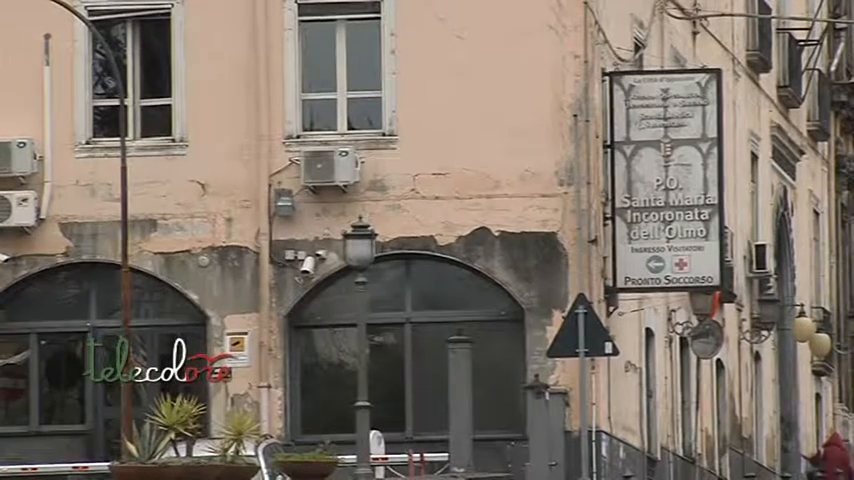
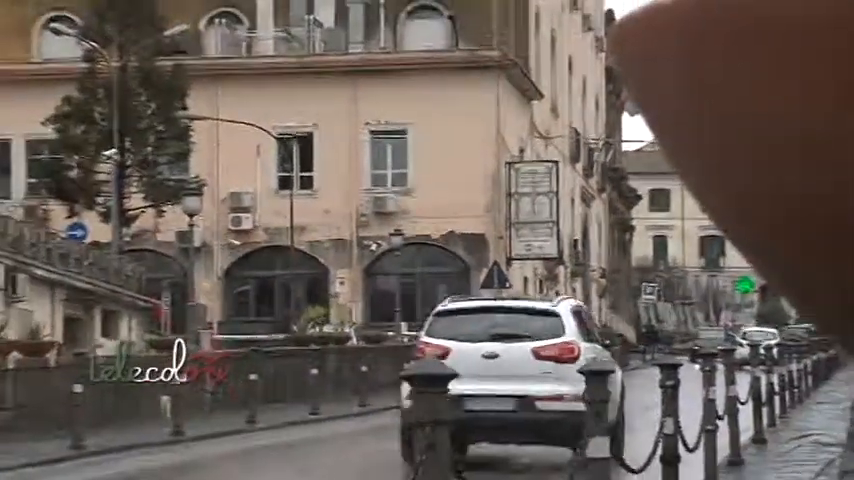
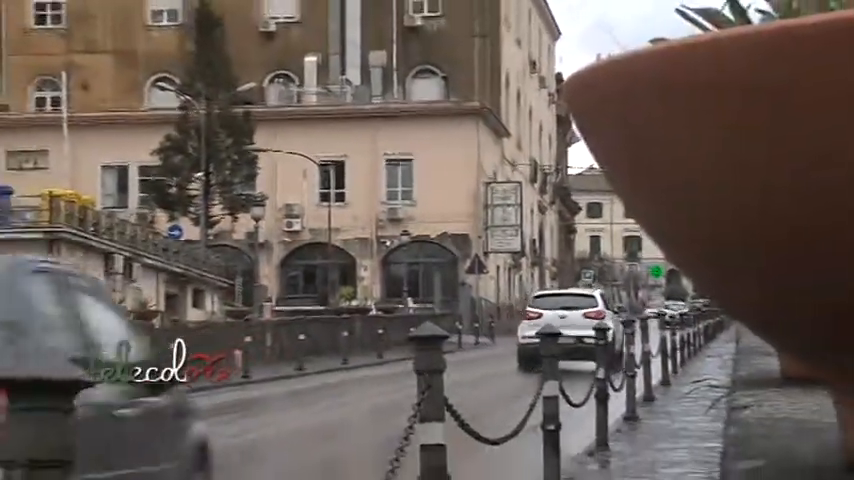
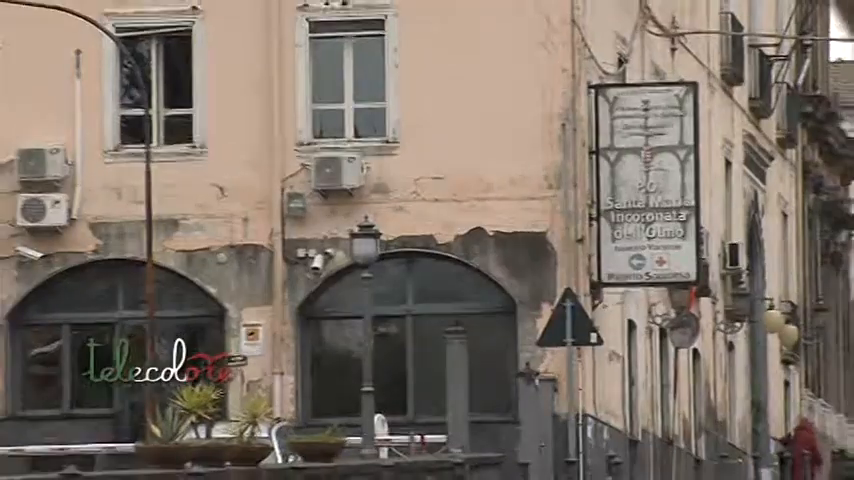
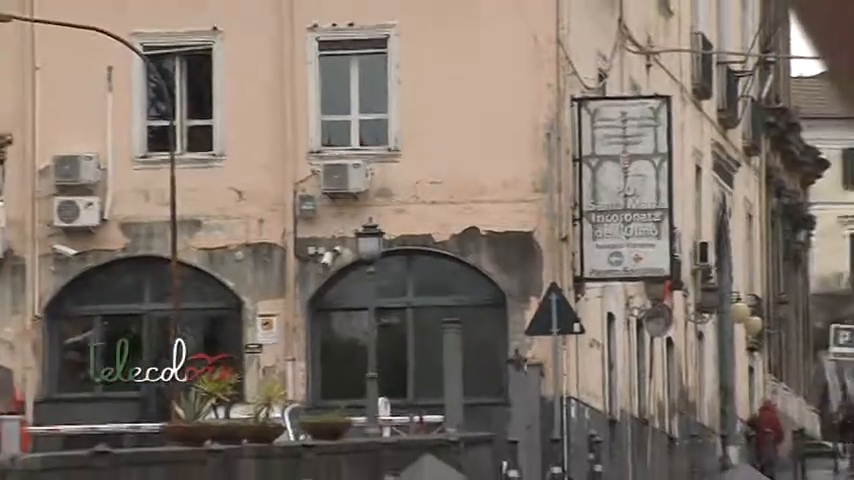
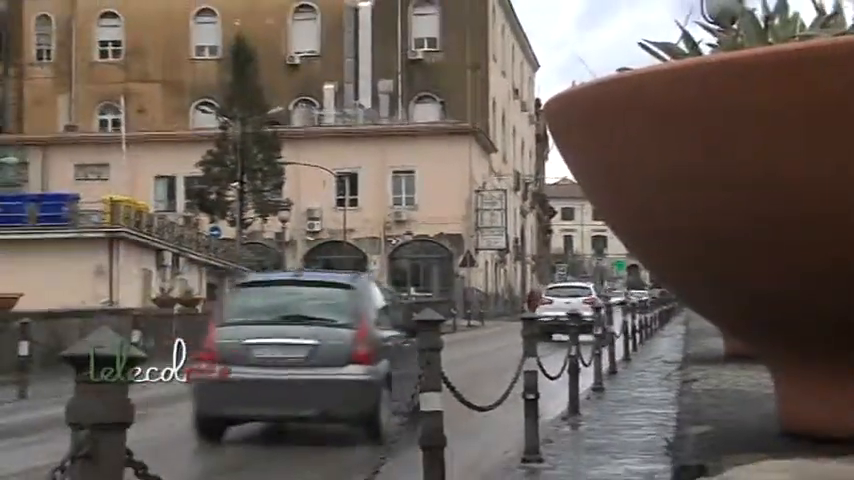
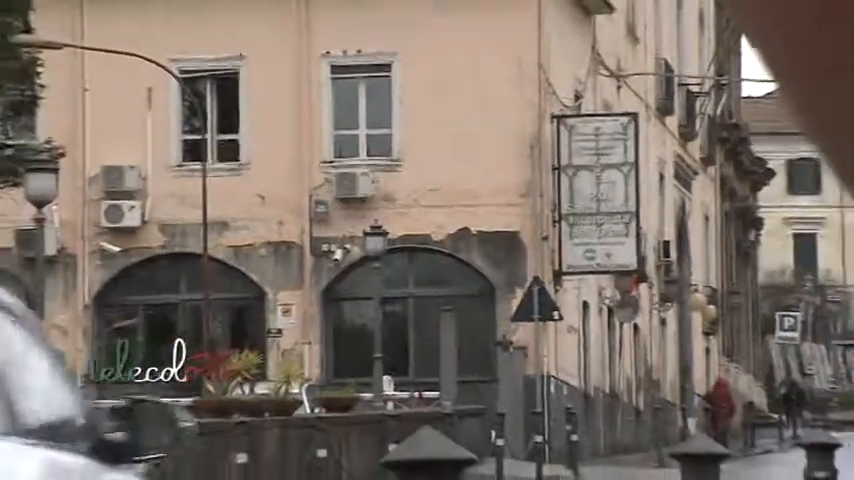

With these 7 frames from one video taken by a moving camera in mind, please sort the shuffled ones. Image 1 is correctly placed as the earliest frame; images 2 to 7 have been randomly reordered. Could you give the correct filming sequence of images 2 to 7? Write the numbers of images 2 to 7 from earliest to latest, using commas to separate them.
4, 5, 7, 2, 3, 6
